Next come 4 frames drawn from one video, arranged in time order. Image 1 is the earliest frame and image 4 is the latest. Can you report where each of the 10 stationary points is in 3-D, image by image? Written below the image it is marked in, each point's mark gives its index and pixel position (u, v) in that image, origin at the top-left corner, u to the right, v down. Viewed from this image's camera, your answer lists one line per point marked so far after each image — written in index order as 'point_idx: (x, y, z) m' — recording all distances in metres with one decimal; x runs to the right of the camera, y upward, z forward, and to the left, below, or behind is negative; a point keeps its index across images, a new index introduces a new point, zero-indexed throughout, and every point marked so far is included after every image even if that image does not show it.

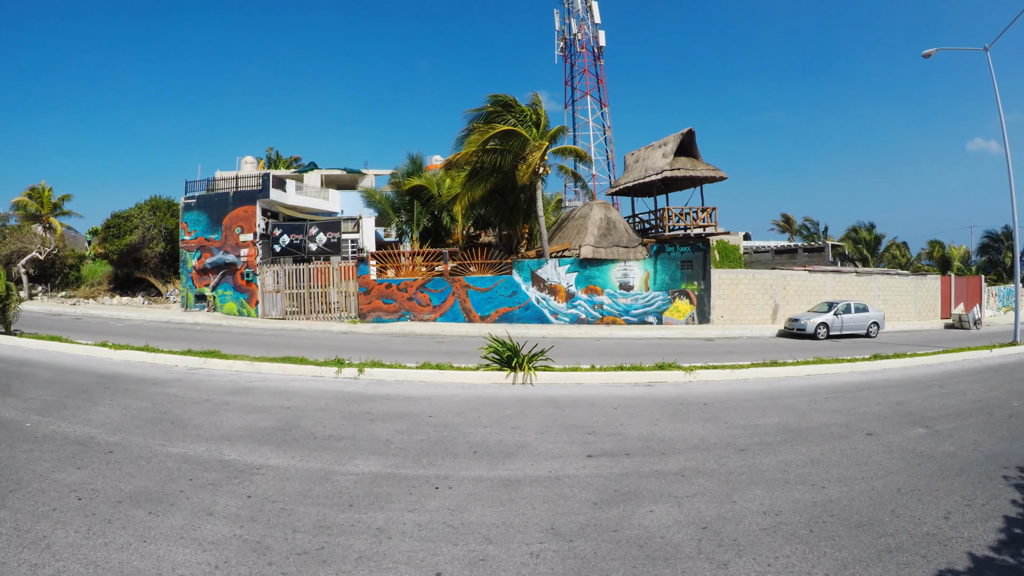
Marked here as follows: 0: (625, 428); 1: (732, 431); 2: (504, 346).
0: (+0.8, -1.0, +3.1) m
1: (+1.5, -1.0, +3.2) m
2: (0.0, -0.4, +3.4) m
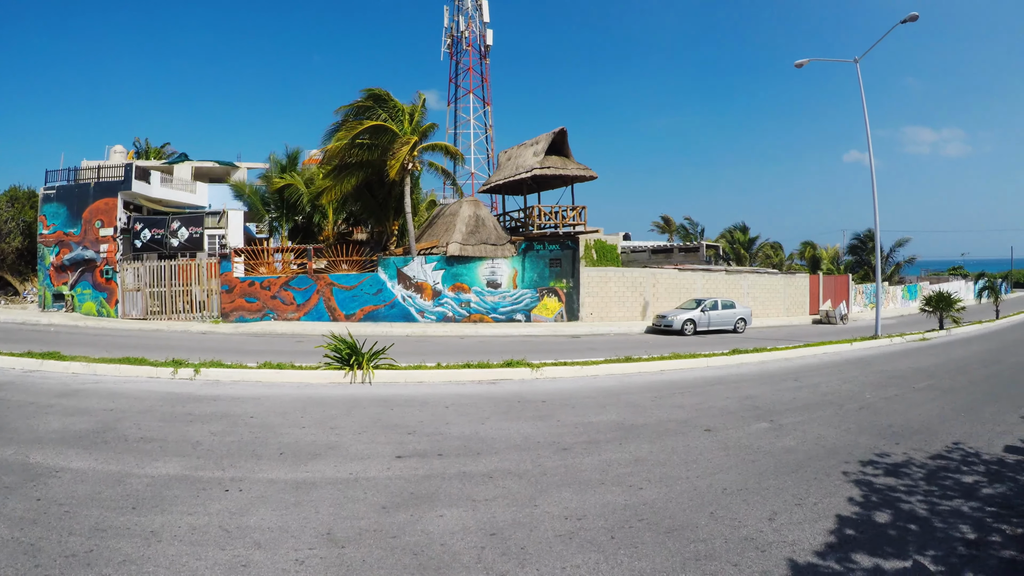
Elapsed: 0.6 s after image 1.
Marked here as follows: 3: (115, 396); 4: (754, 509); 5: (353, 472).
0: (-0.4, -0.9, +3.0) m
1: (+0.3, -0.9, +3.0) m
2: (-1.2, -0.4, +3.3) m
3: (-2.7, -0.7, +3.0) m
4: (+1.4, -1.2, +2.6) m
5: (-1.0, -1.1, +2.7) m
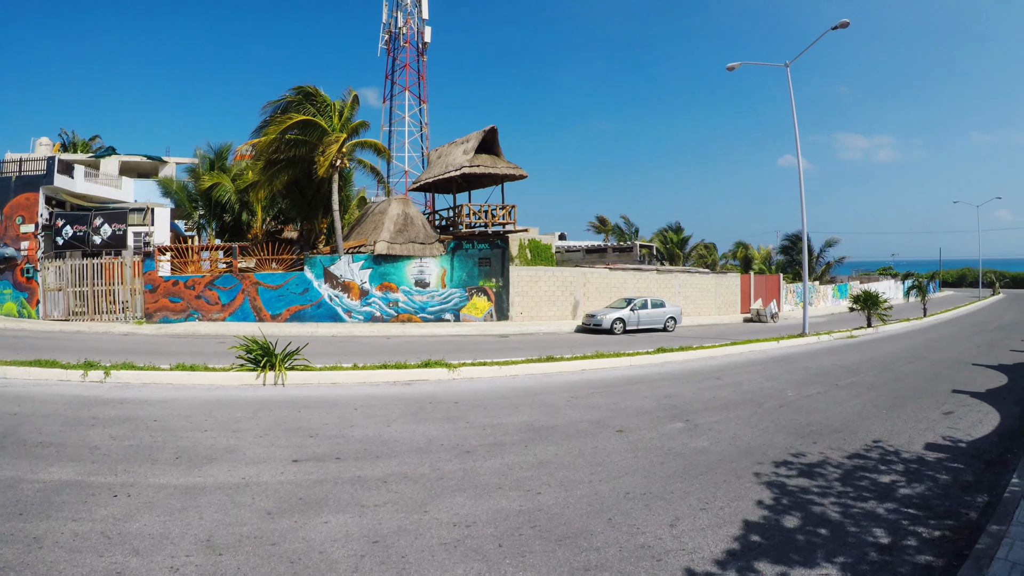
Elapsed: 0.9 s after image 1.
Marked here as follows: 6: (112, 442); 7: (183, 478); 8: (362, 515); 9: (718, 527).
0: (-1.0, -0.9, +2.9) m
1: (-0.3, -0.9, +2.9) m
2: (-1.8, -0.4, +3.2) m
3: (-3.3, -0.7, +3.0) m
4: (+0.8, -1.2, +2.5) m
5: (-1.6, -1.1, +2.7) m
6: (-2.5, -1.0, +2.9) m
7: (-1.9, -1.1, +2.7) m
8: (-0.8, -1.2, +2.5) m
9: (+1.1, -1.2, +2.3) m
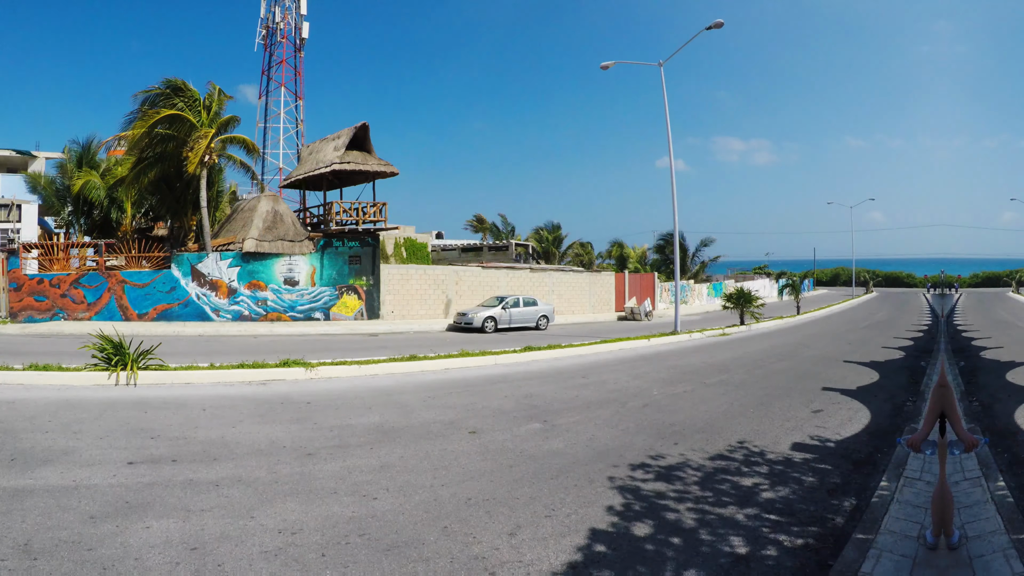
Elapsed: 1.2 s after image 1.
0: (-2.0, -0.9, +3.0) m
1: (-1.3, -0.9, +3.0) m
2: (-2.9, -0.4, +3.2) m
3: (-4.3, -0.8, +3.0) m
4: (-0.3, -1.3, +2.6) m
5: (-2.6, -1.1, +2.7) m
6: (-3.5, -1.0, +2.9) m
7: (-3.0, -1.2, +2.7) m
8: (-1.8, -1.3, +2.5) m
9: (0.0, -1.3, +2.5) m
